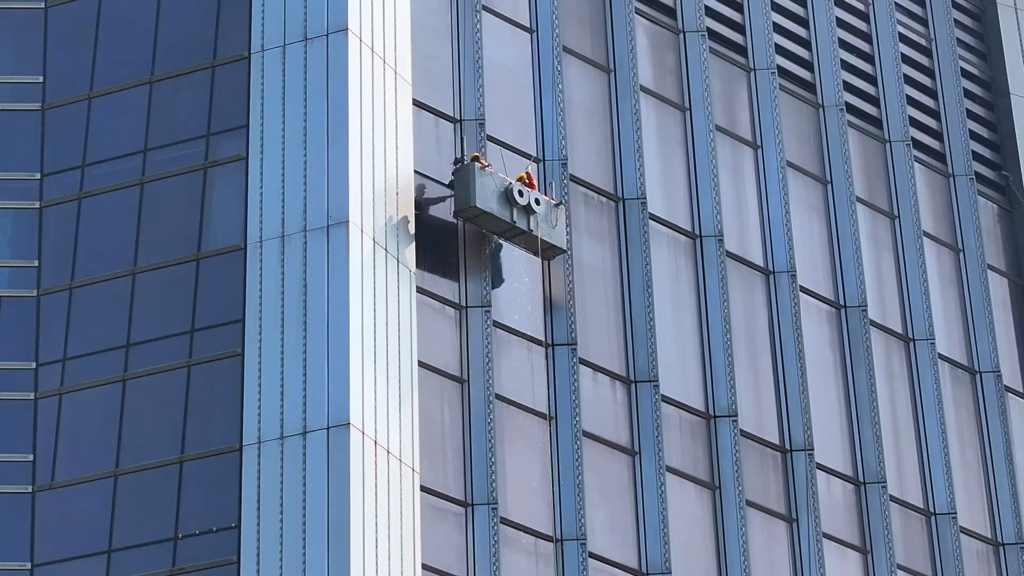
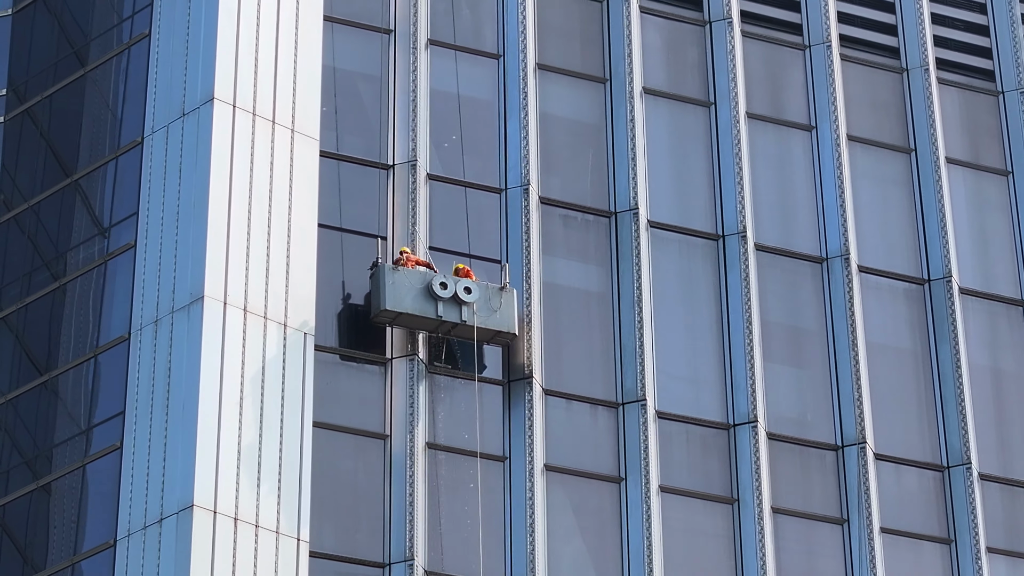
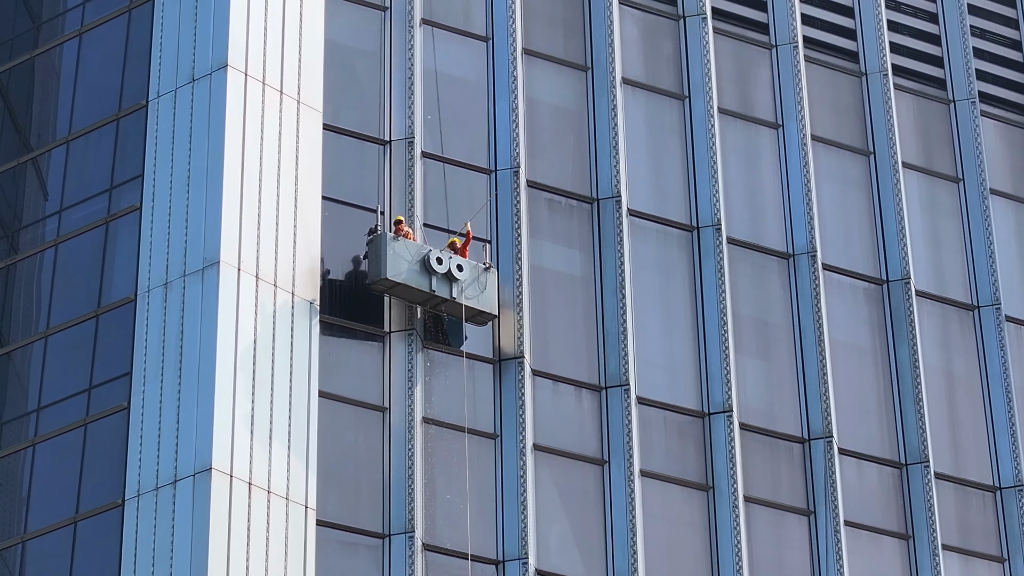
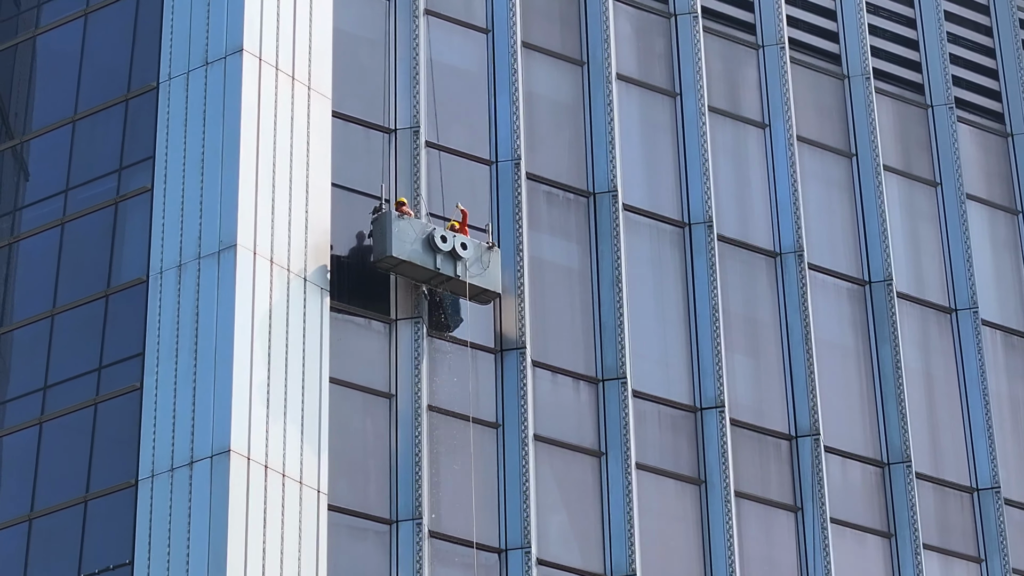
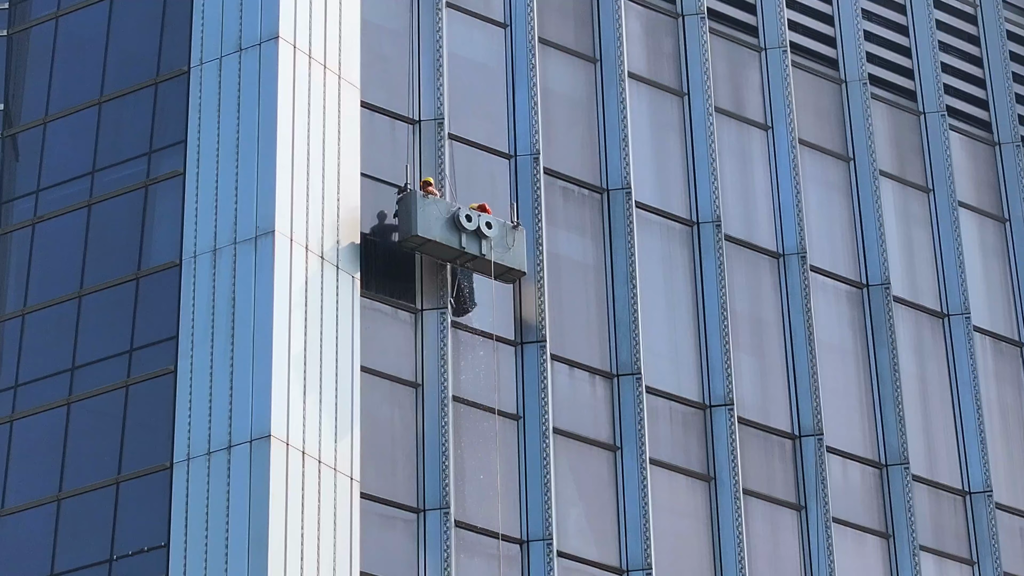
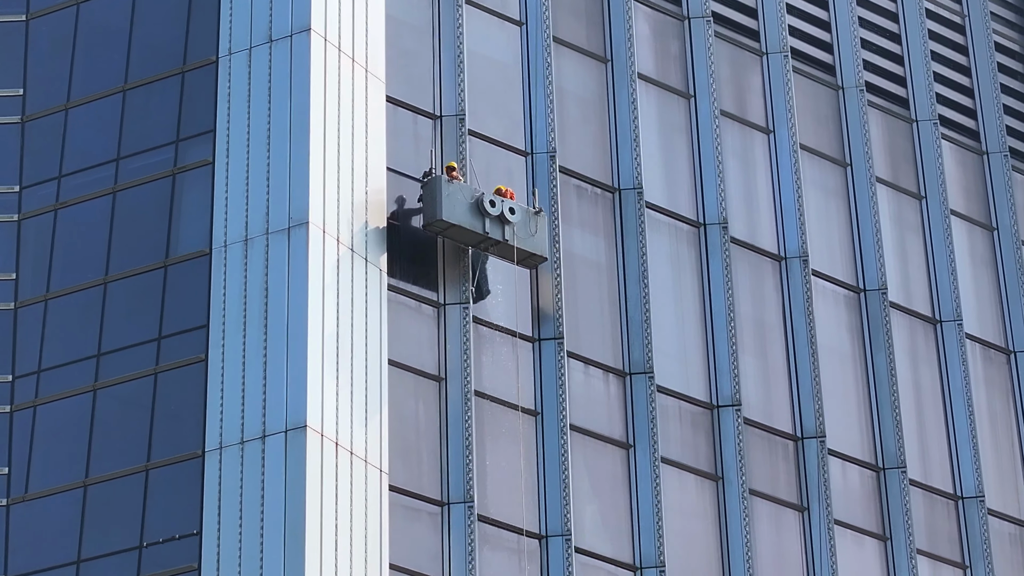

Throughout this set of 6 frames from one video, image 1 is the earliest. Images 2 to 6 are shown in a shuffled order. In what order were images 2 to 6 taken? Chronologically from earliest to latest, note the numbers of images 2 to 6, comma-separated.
6, 5, 4, 3, 2
